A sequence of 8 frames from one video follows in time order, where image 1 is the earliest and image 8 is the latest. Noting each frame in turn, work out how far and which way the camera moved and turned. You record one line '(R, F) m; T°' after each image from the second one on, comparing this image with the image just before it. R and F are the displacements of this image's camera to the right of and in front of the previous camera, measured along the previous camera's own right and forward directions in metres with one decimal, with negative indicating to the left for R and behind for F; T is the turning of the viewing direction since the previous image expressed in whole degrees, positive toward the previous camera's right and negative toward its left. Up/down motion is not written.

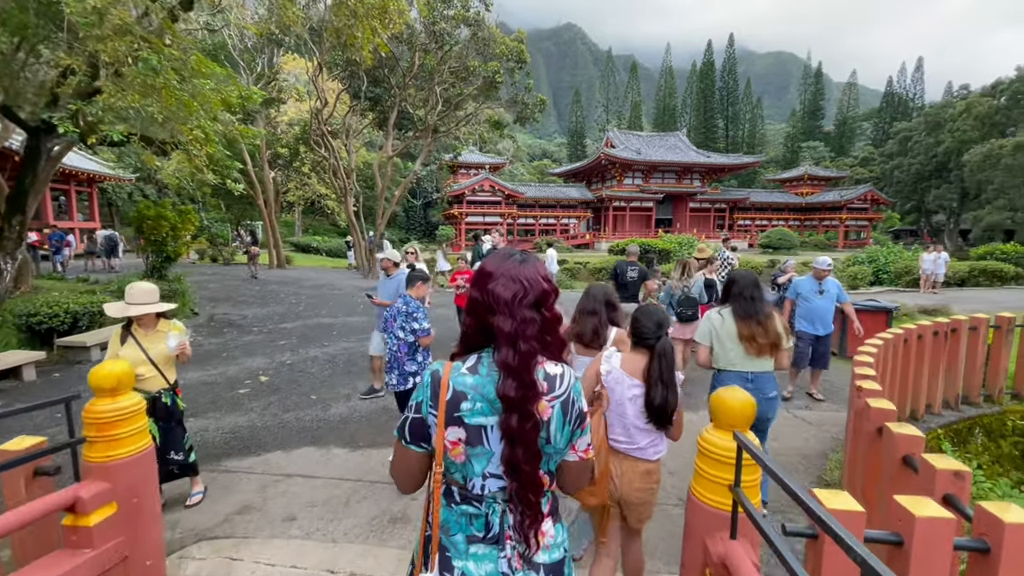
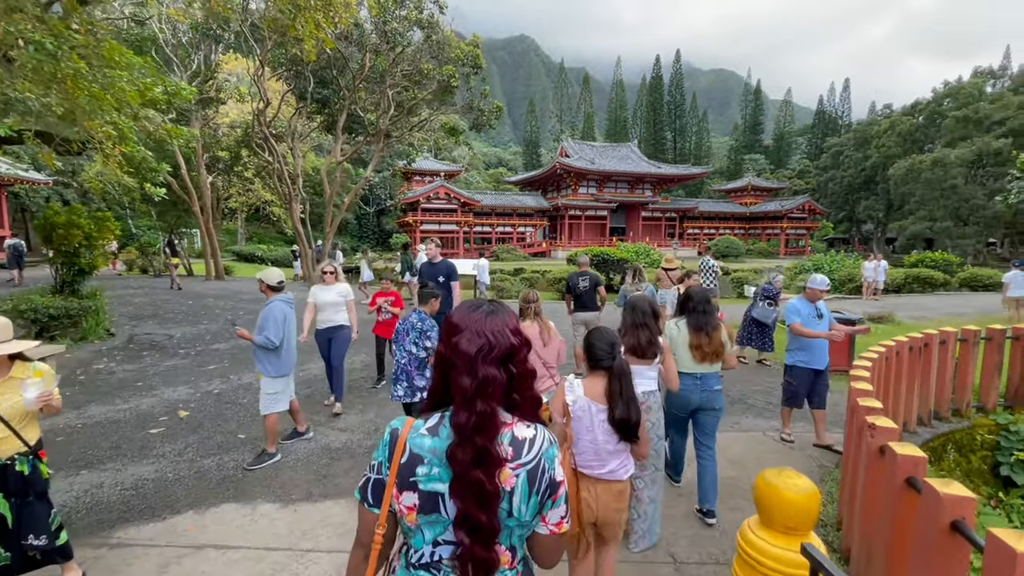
(0.0, +0.4) m; +5°
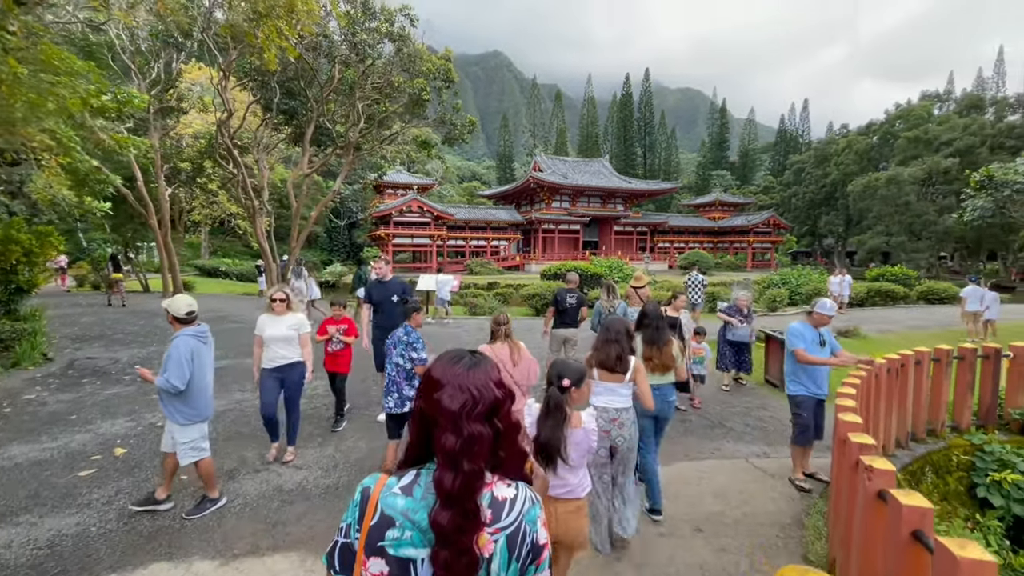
(0.0, +0.2) m; +3°
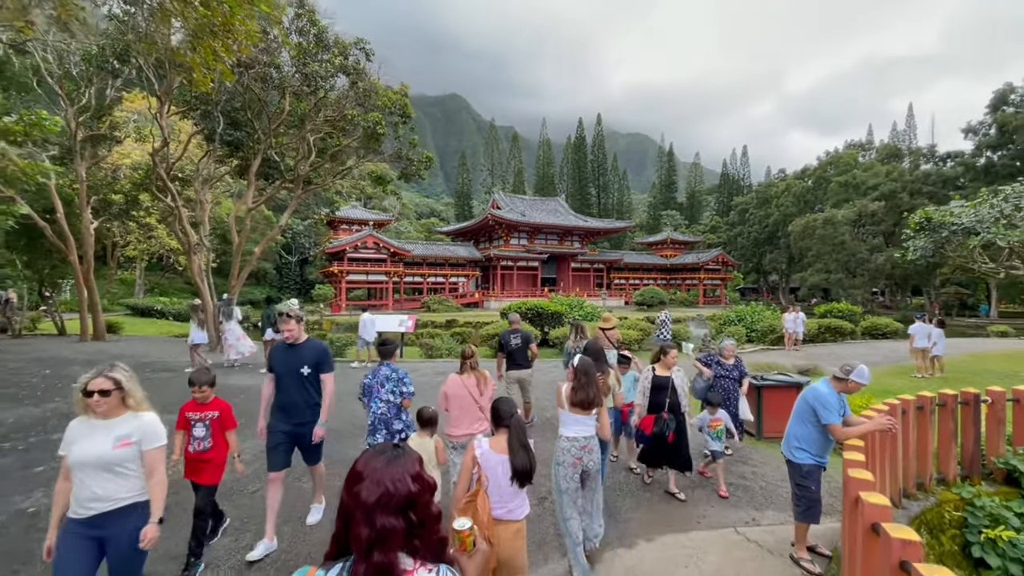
(0.0, +0.5) m; +5°
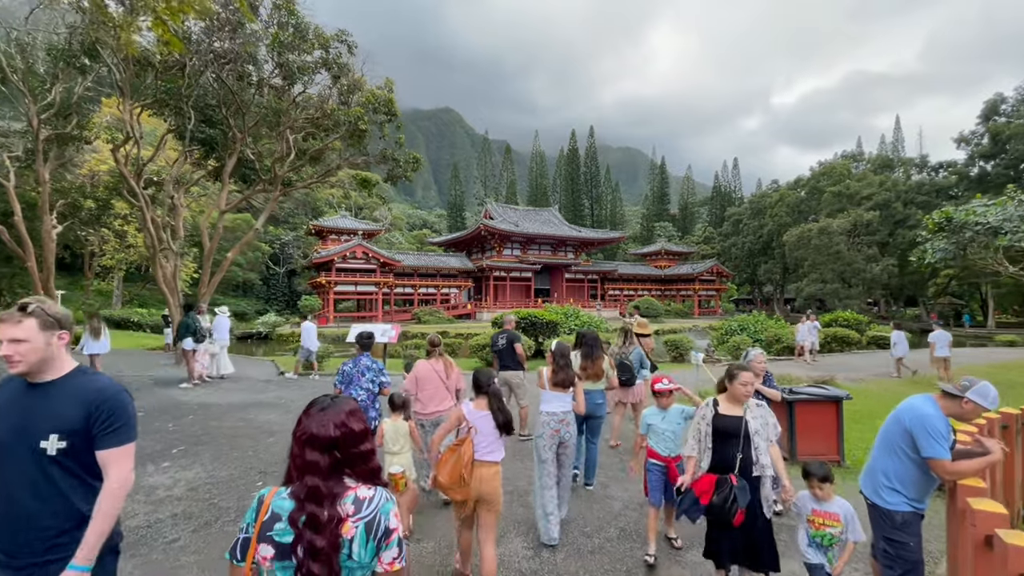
(0.0, +0.9) m; +1°
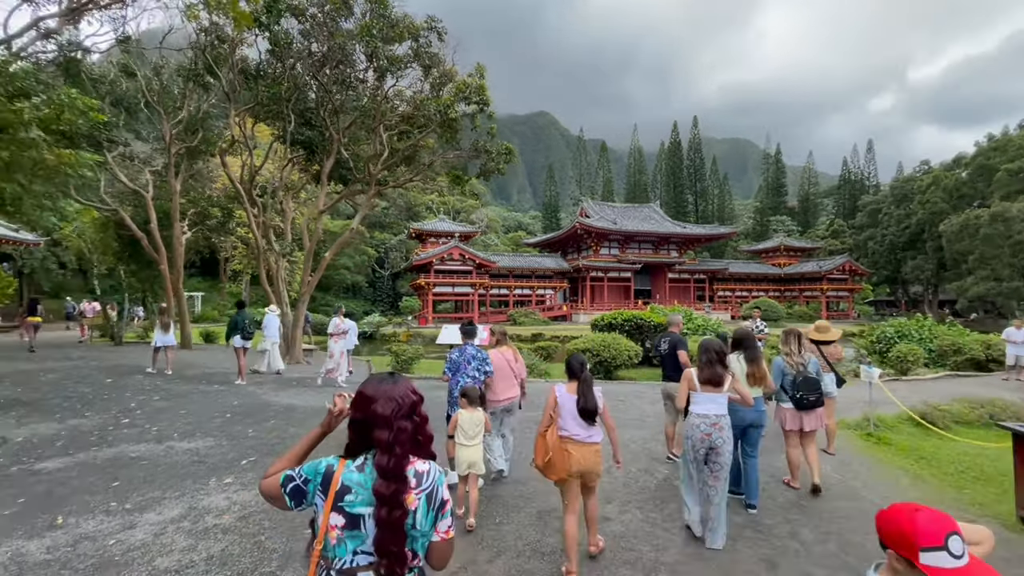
(-0.1, +1.1) m; -11°
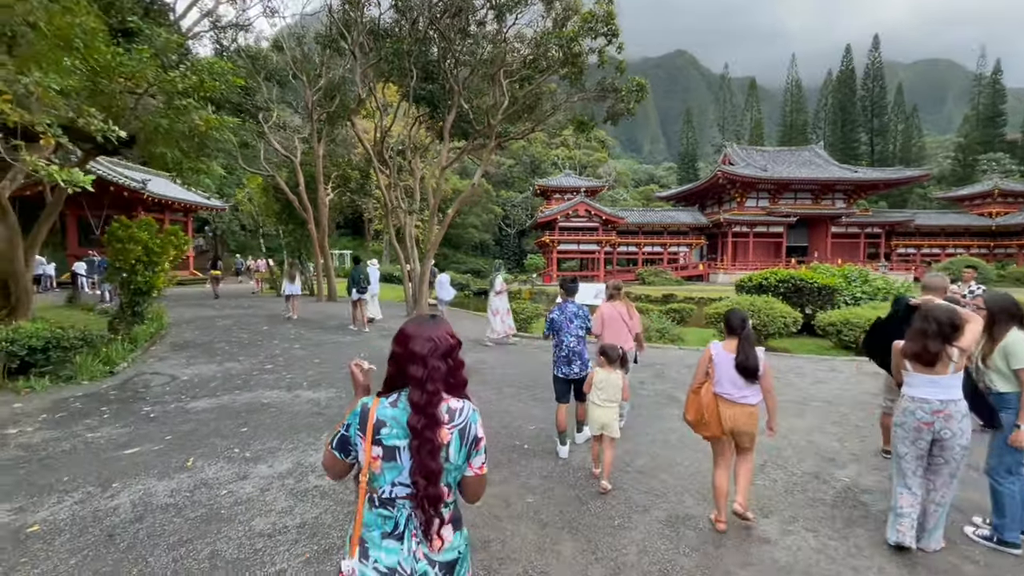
(0.0, +0.7) m; -14°
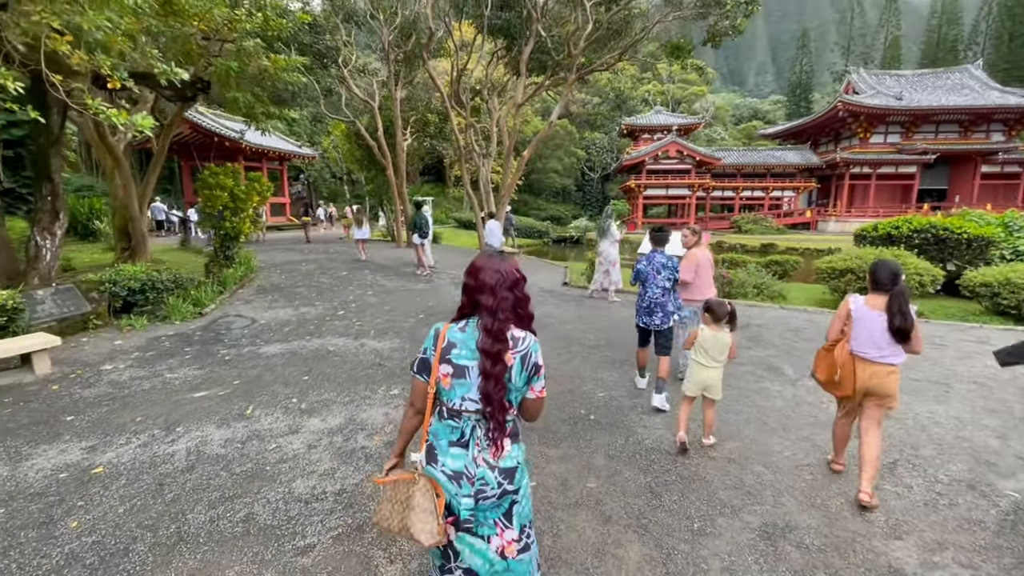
(+0.1, +0.5) m; -9°
